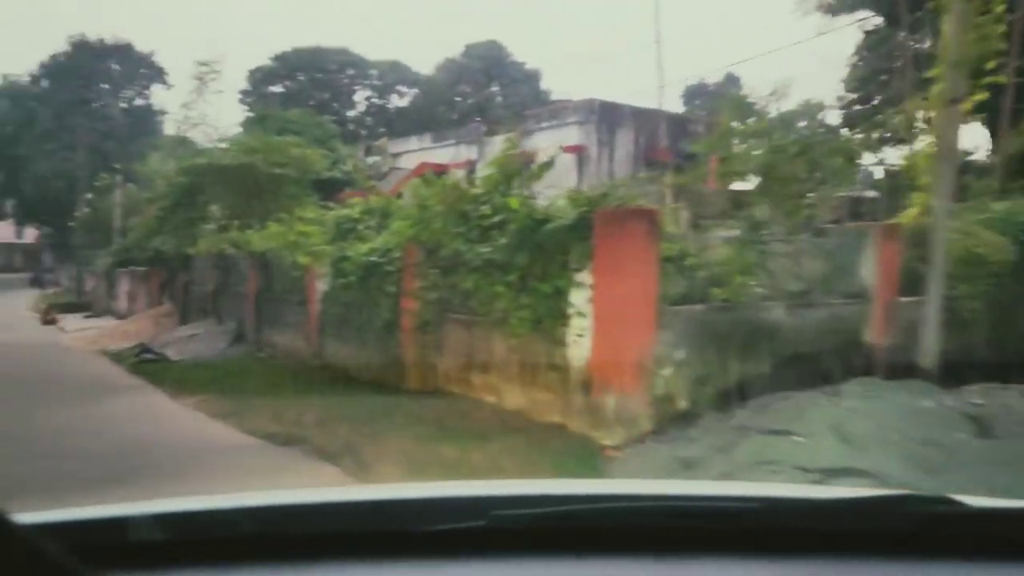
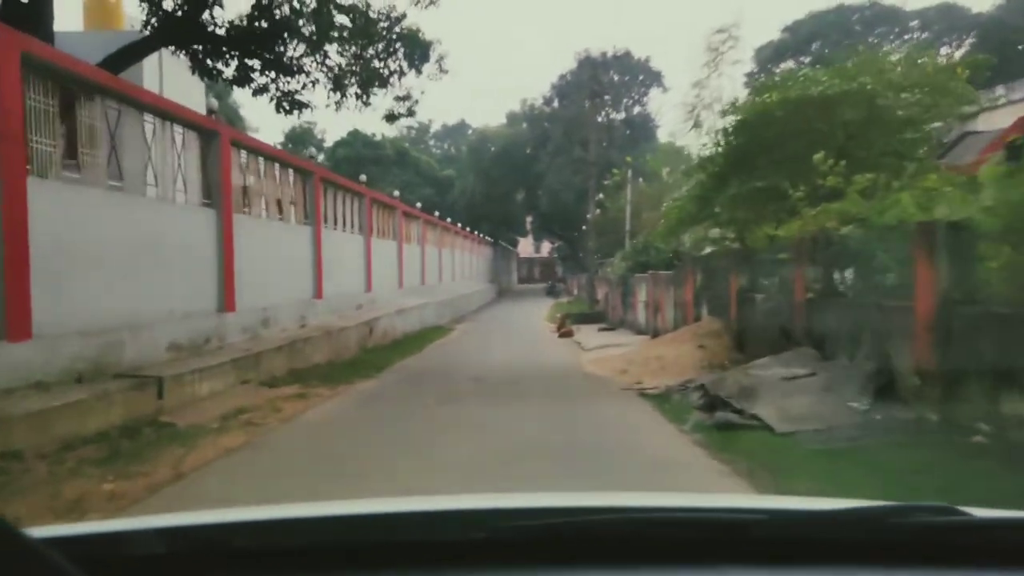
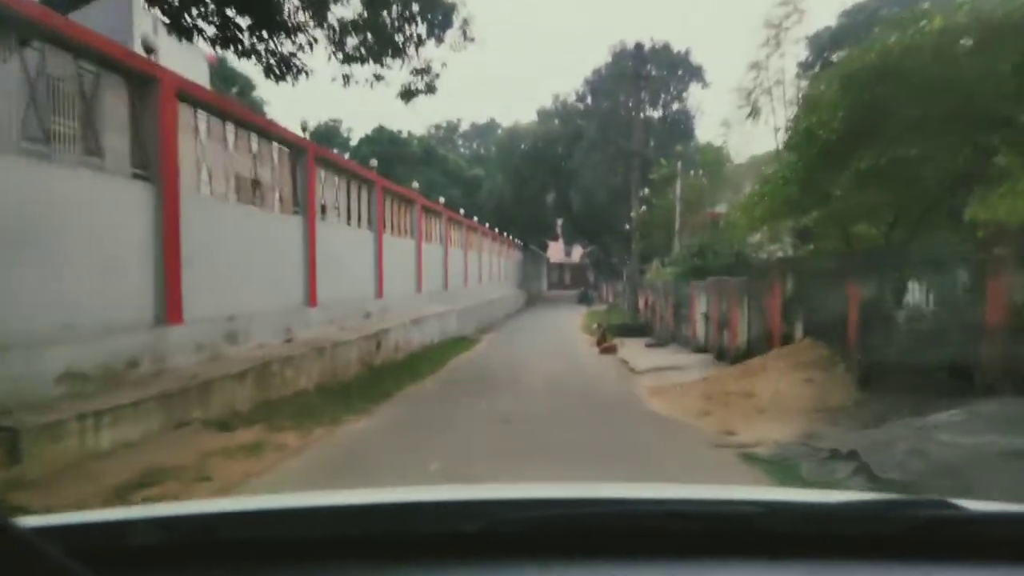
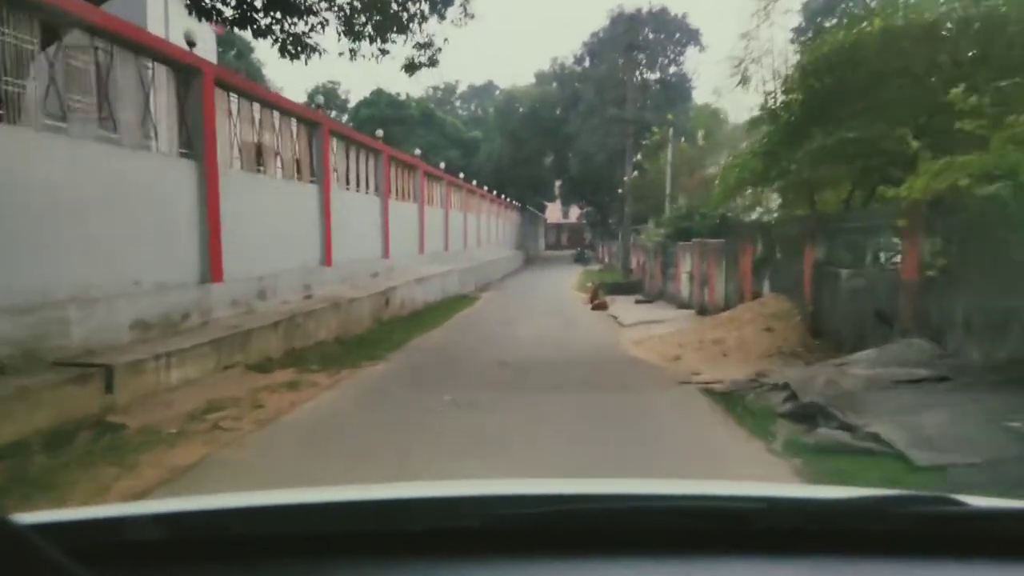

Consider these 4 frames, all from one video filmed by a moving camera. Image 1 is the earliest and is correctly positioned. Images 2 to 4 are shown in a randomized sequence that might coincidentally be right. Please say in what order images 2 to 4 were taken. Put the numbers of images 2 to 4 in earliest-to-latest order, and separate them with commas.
2, 4, 3
